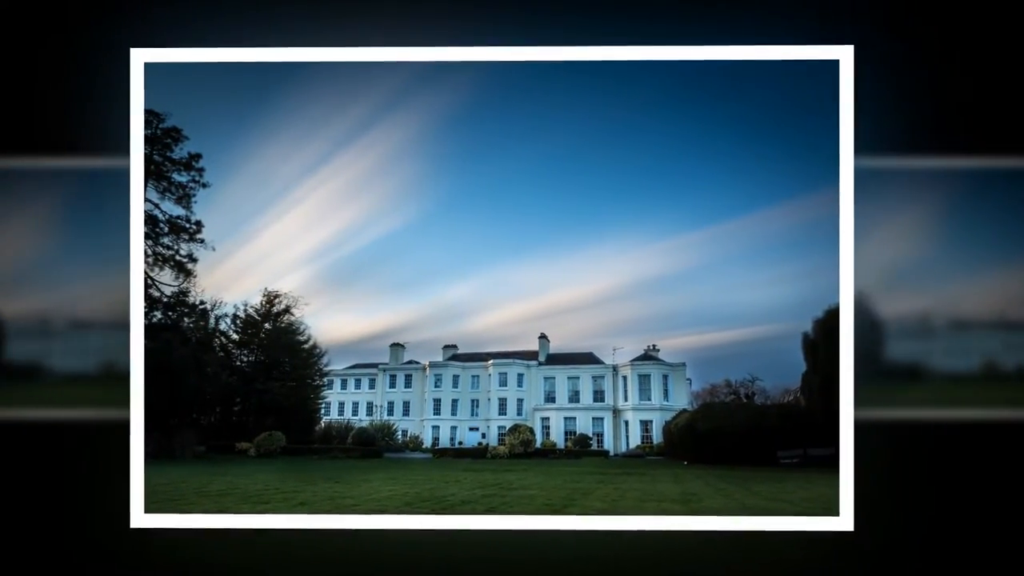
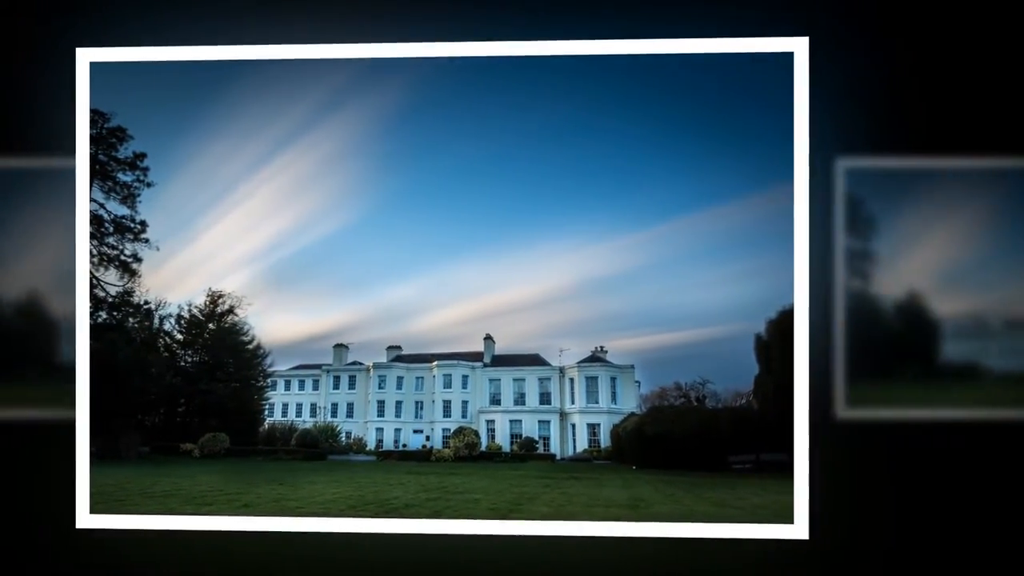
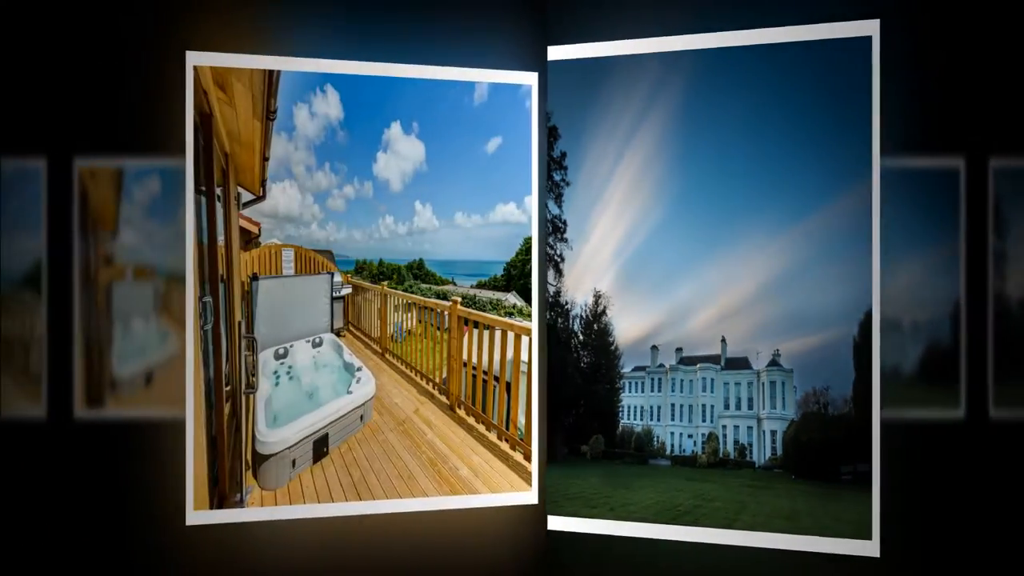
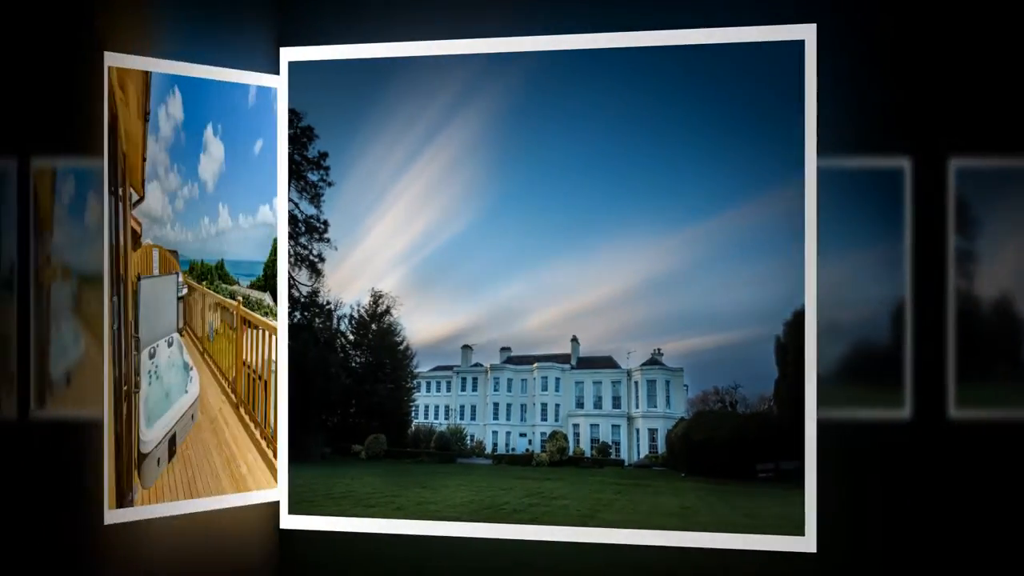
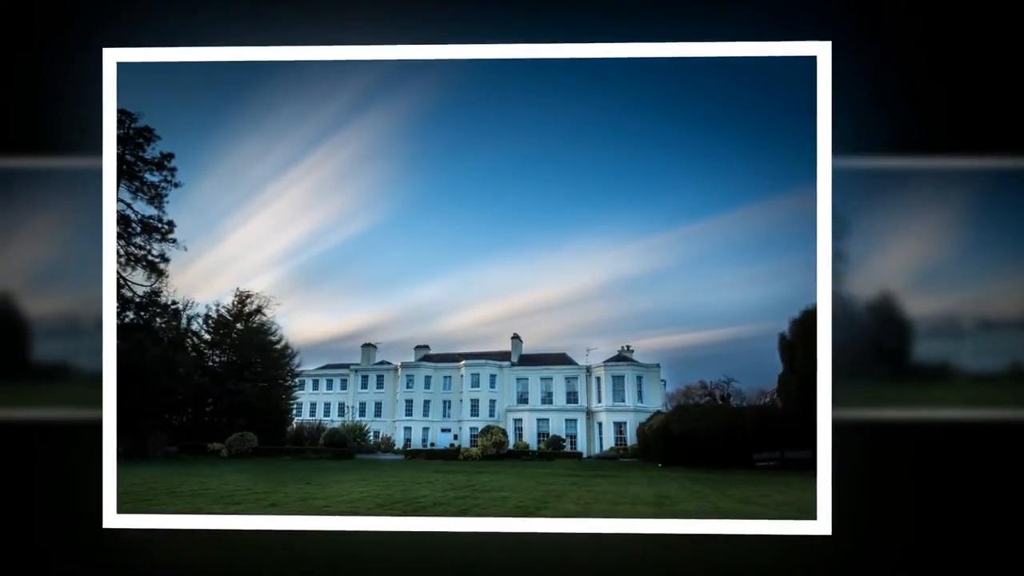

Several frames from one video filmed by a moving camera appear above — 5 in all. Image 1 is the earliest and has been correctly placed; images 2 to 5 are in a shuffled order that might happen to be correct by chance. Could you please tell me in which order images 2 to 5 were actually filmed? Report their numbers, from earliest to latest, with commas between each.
5, 2, 4, 3
